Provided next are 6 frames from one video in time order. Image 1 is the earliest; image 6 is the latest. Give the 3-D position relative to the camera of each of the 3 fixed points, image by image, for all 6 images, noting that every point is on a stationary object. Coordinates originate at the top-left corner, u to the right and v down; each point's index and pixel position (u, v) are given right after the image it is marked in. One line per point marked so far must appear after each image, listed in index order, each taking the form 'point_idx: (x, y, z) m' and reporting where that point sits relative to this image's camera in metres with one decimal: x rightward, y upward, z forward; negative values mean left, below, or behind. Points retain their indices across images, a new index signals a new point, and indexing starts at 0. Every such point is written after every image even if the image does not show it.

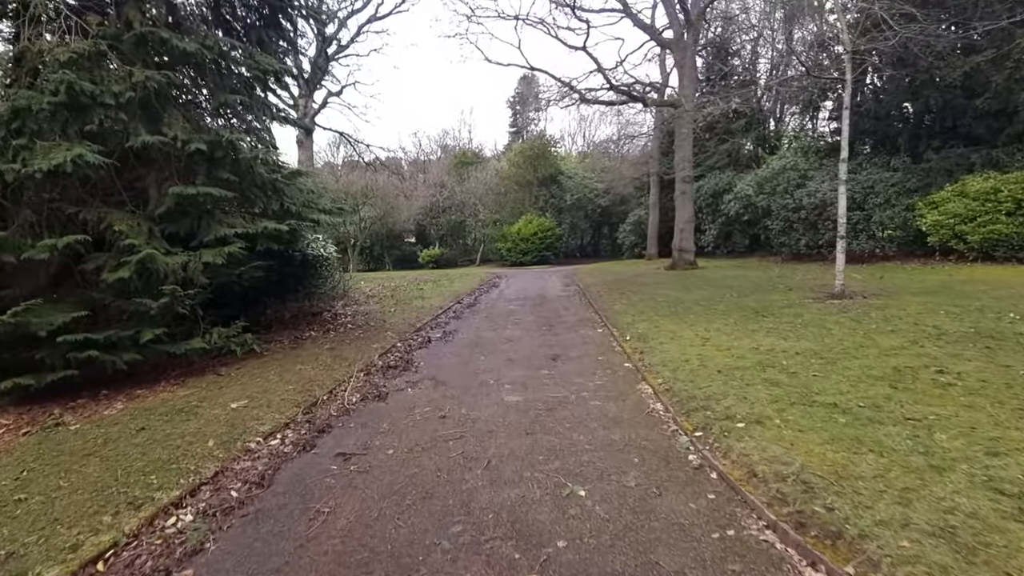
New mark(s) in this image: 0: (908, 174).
0: (+10.4, +3.0, +12.9) m
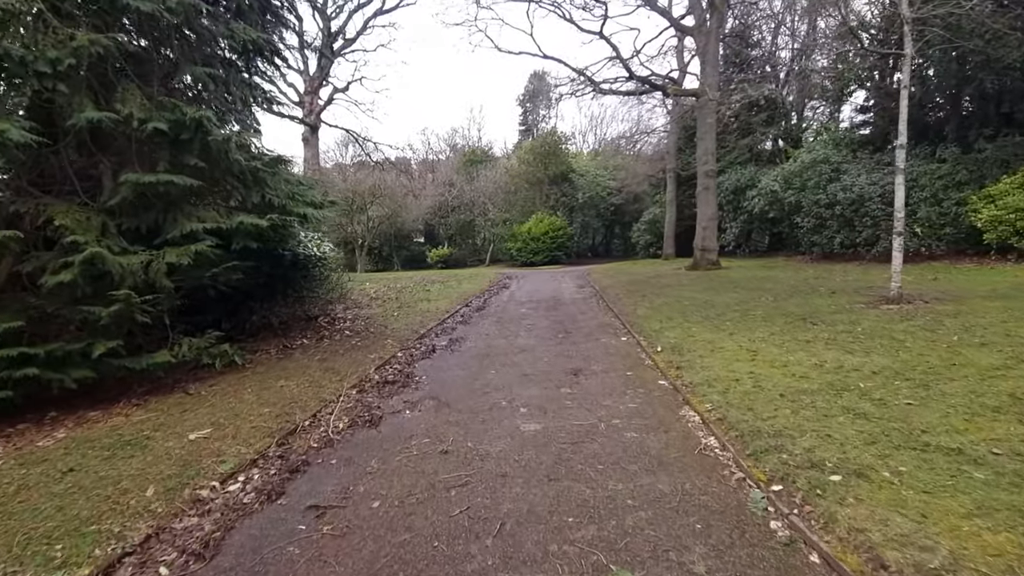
0: (+10.7, +2.9, +11.8) m
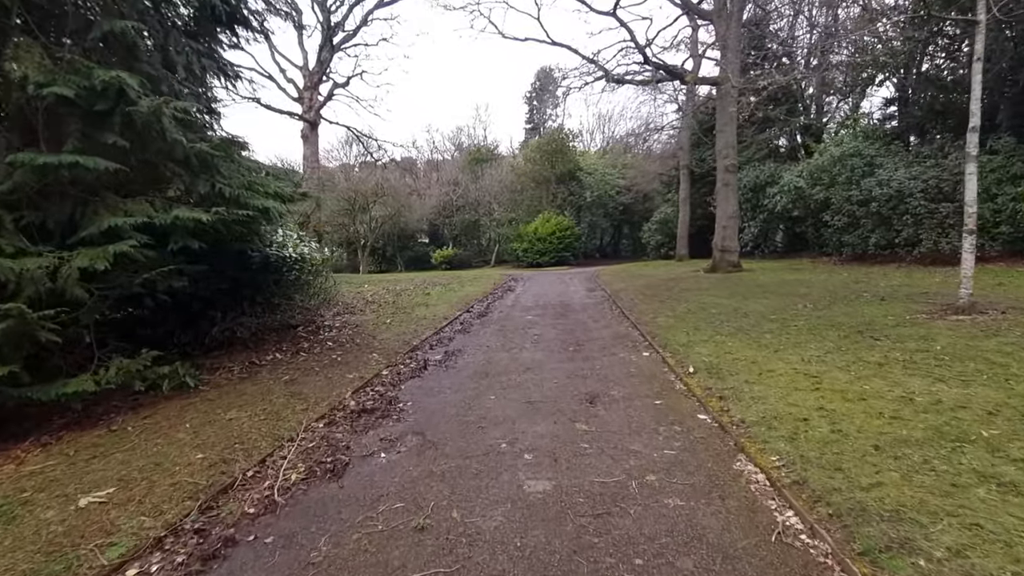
0: (+10.8, +2.8, +10.6) m
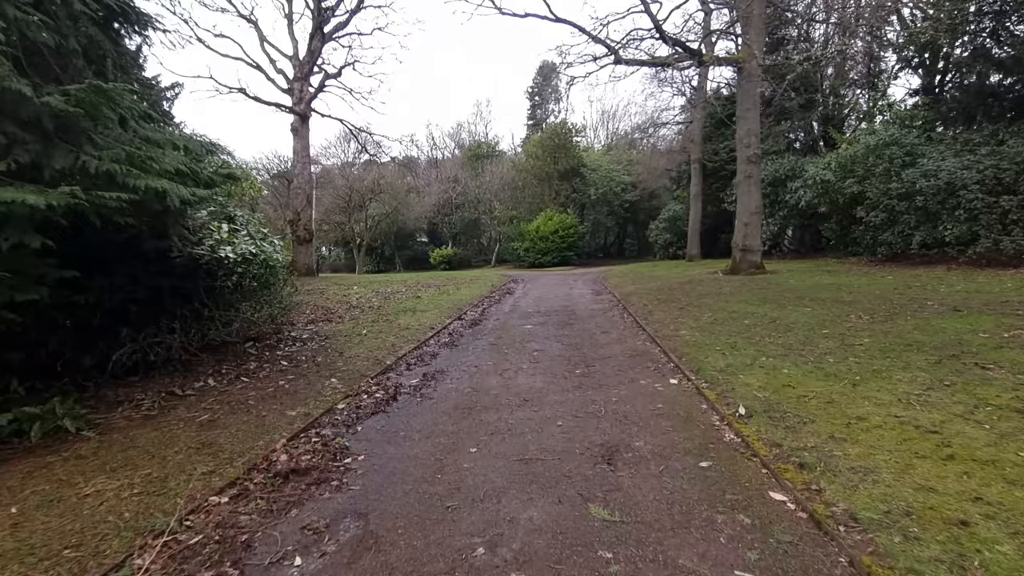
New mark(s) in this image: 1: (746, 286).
0: (+10.7, +2.7, +9.2) m
1: (+5.2, 0.0, +11.0) m
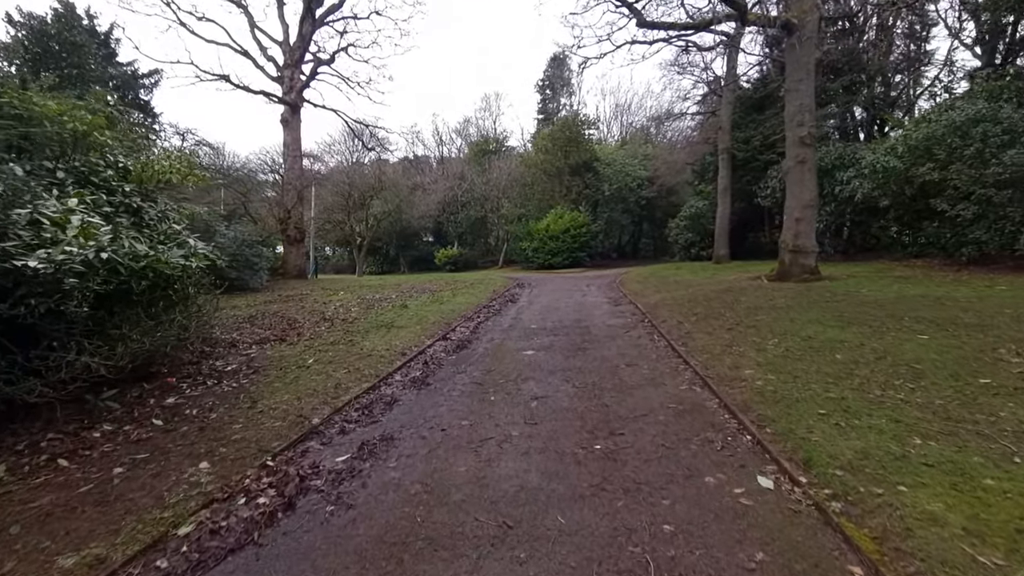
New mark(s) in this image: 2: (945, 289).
0: (+10.7, +2.5, +6.8) m
1: (+5.2, -0.2, +8.7) m
2: (+7.2, 0.0, +8.2) m
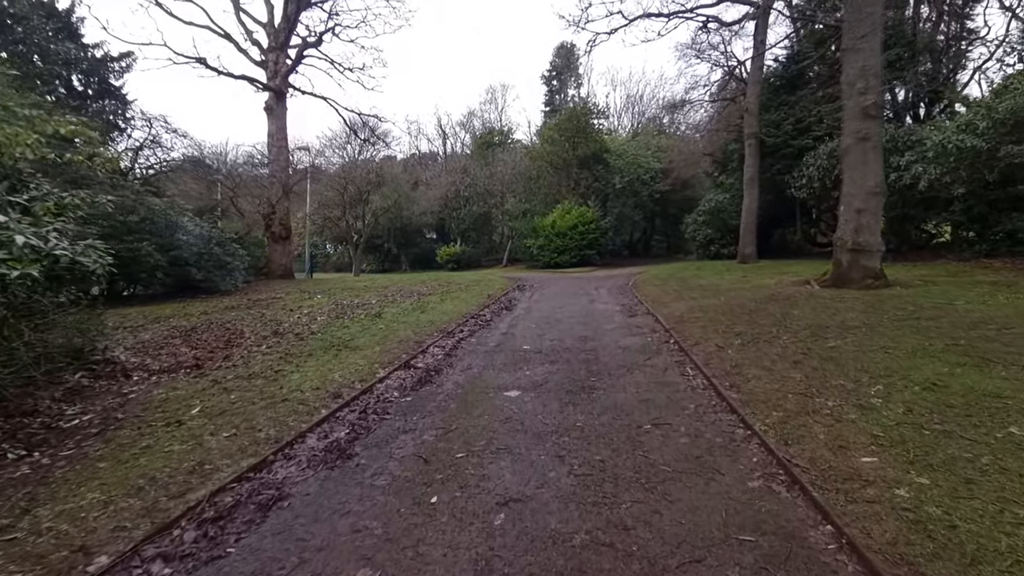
0: (+10.4, +2.3, +4.5) m
1: (+5.0, -0.3, +6.6) m
2: (+7.0, -0.2, +6.0) m
